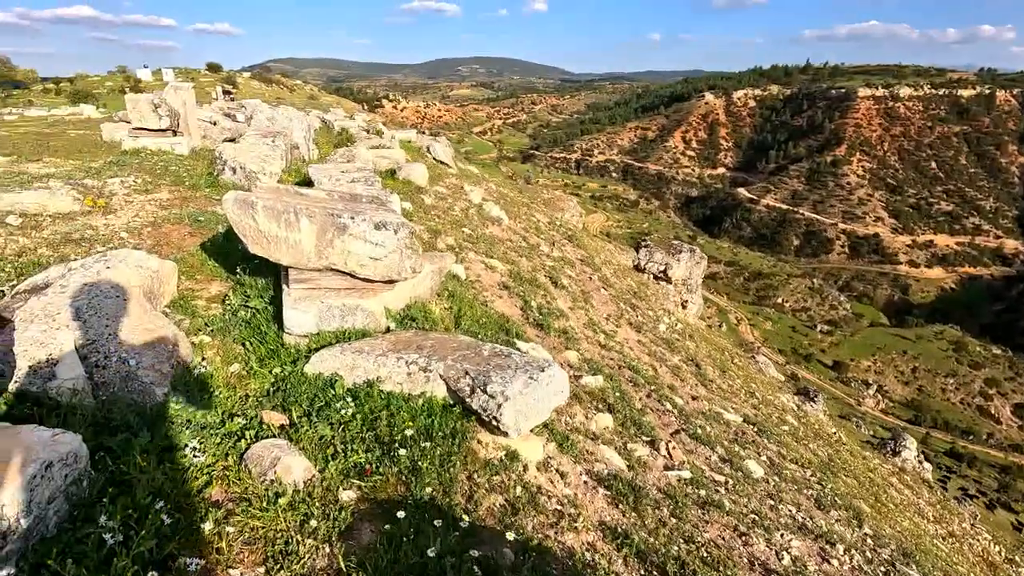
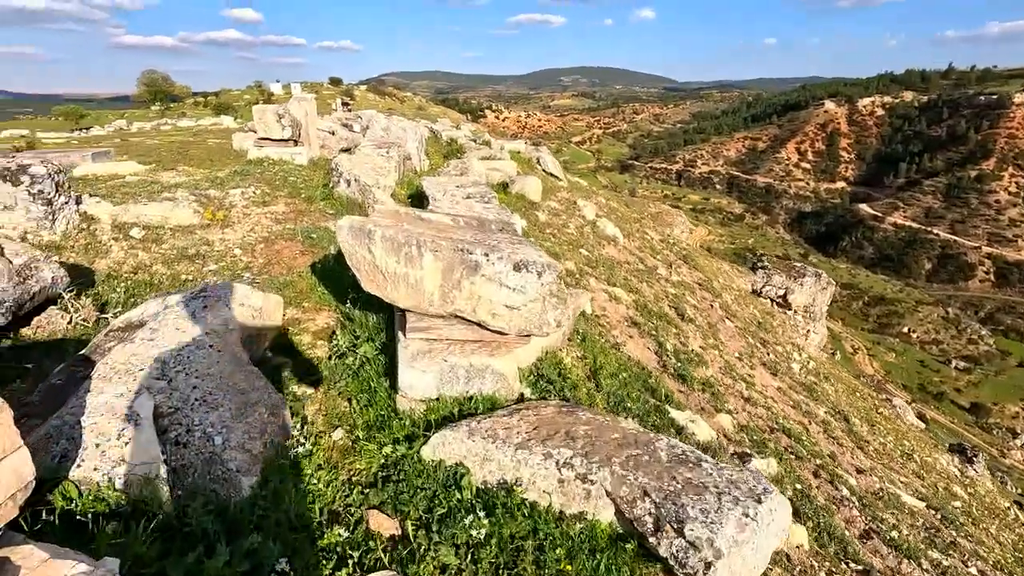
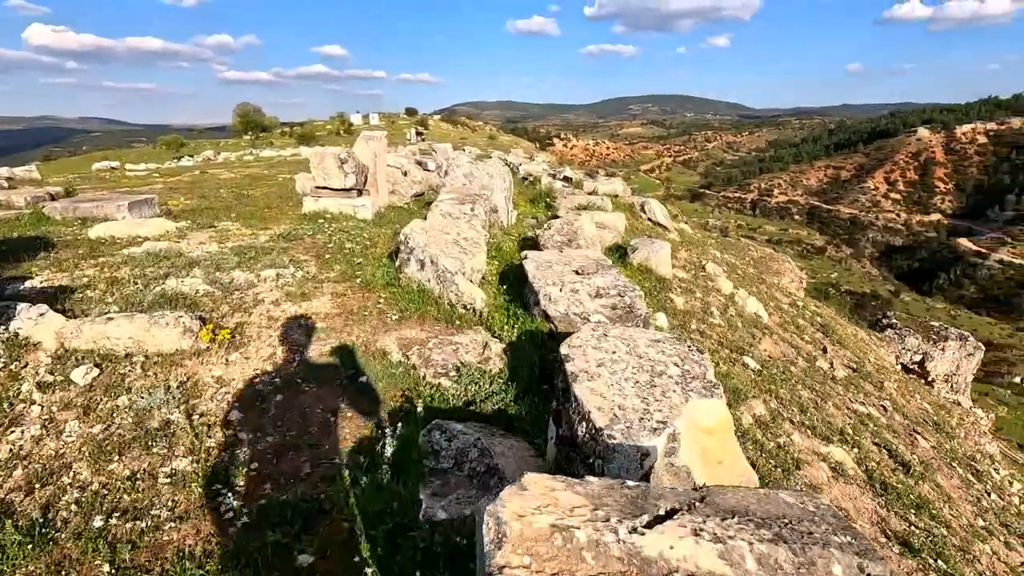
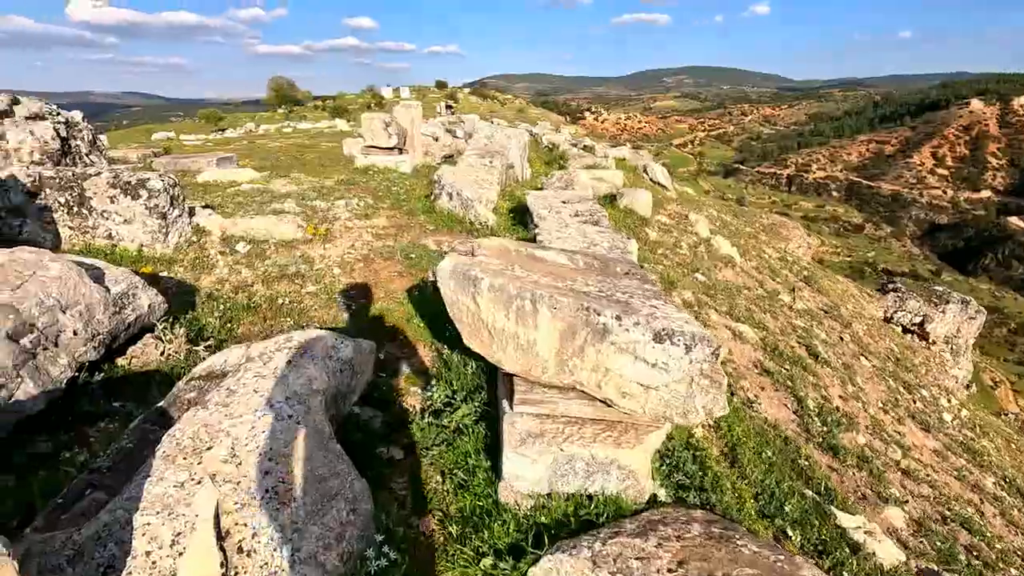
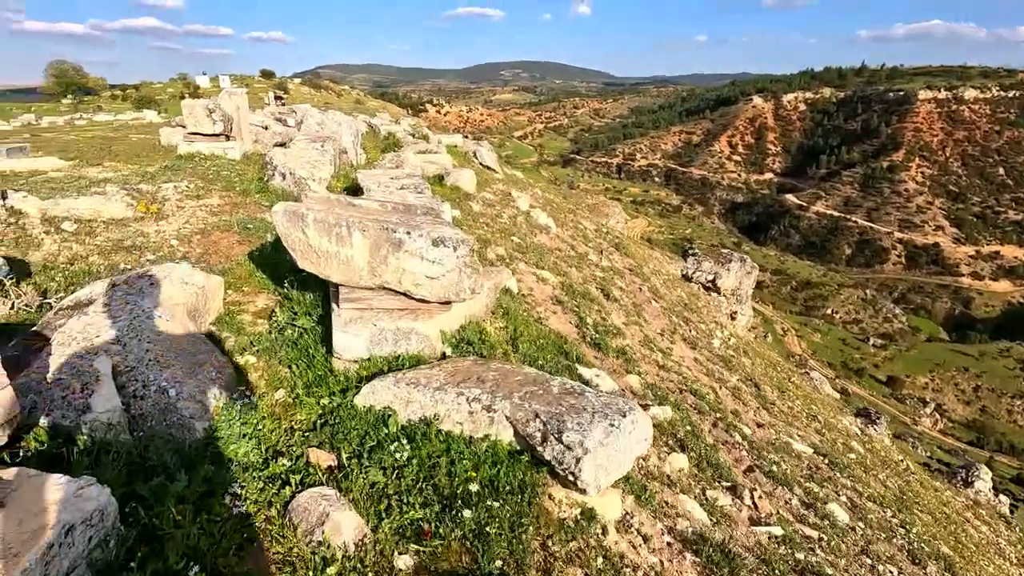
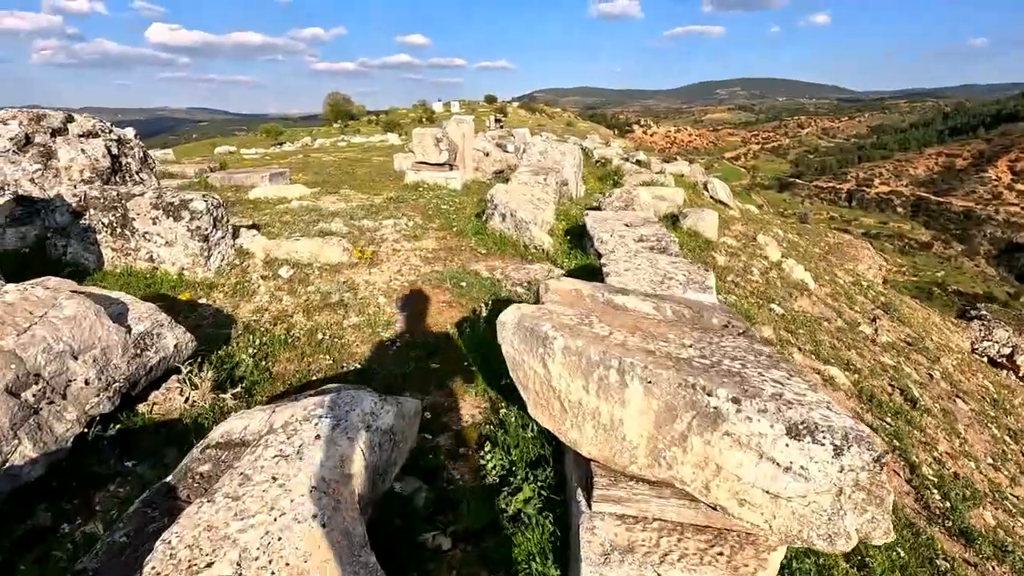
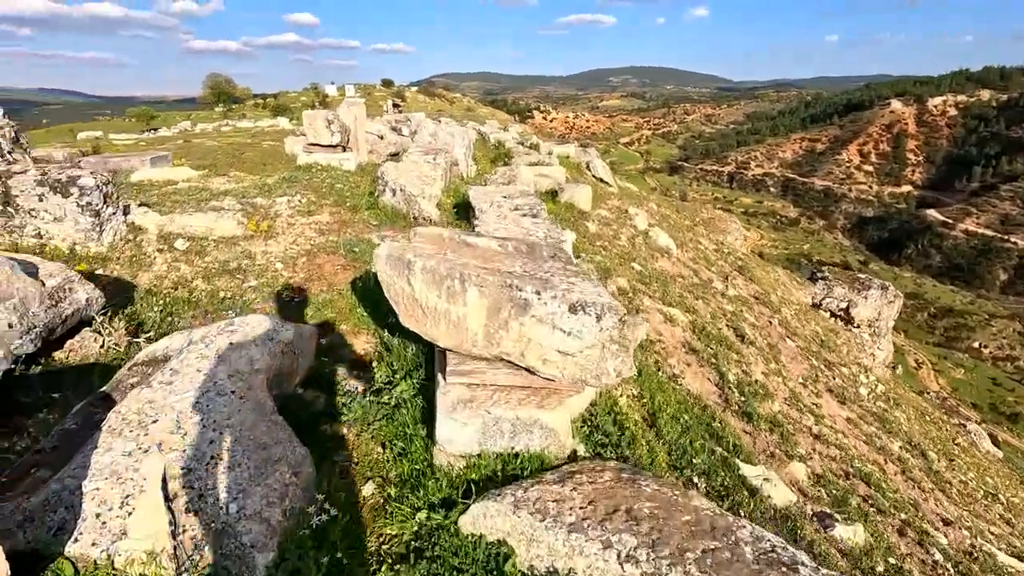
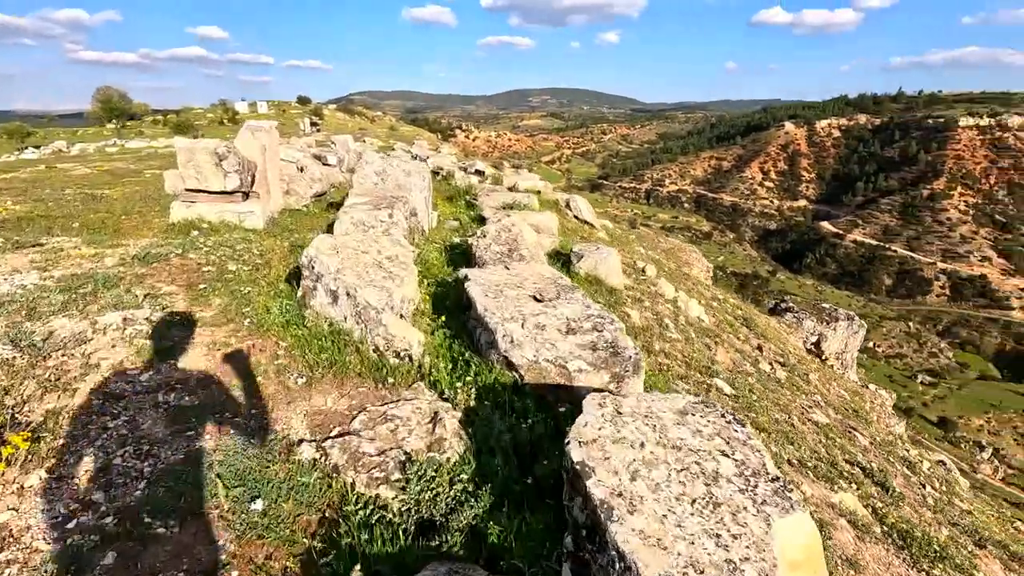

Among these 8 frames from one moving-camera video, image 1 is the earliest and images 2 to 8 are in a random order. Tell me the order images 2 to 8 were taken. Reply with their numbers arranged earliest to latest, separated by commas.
5, 2, 7, 4, 6, 3, 8
